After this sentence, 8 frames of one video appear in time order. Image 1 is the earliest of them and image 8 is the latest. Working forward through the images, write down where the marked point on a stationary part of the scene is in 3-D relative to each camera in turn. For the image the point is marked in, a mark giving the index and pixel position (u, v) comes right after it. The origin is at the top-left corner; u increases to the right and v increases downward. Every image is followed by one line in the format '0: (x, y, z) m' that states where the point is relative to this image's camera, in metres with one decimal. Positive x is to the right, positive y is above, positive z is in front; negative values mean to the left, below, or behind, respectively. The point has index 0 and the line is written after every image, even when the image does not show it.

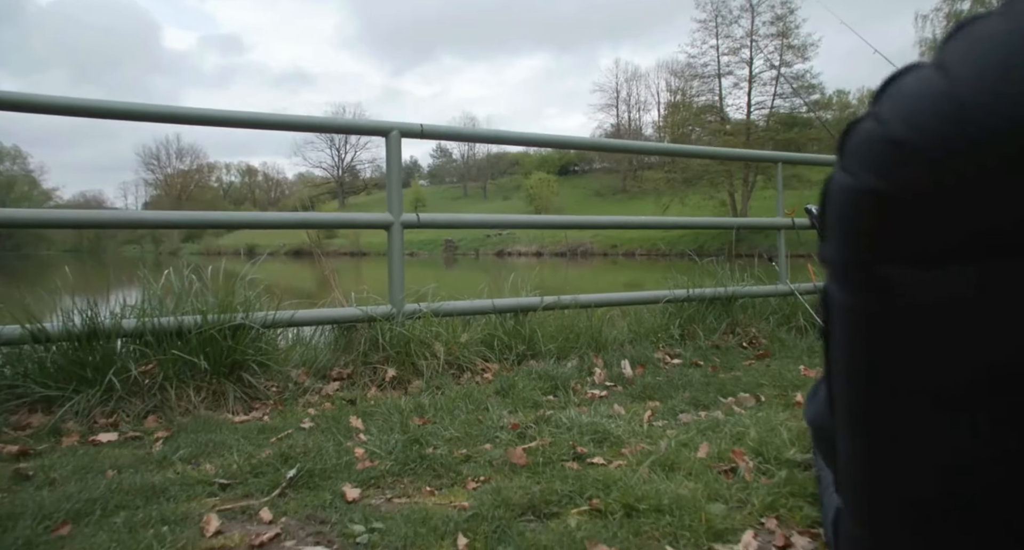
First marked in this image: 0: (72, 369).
0: (-1.7, -0.4, +2.5) m
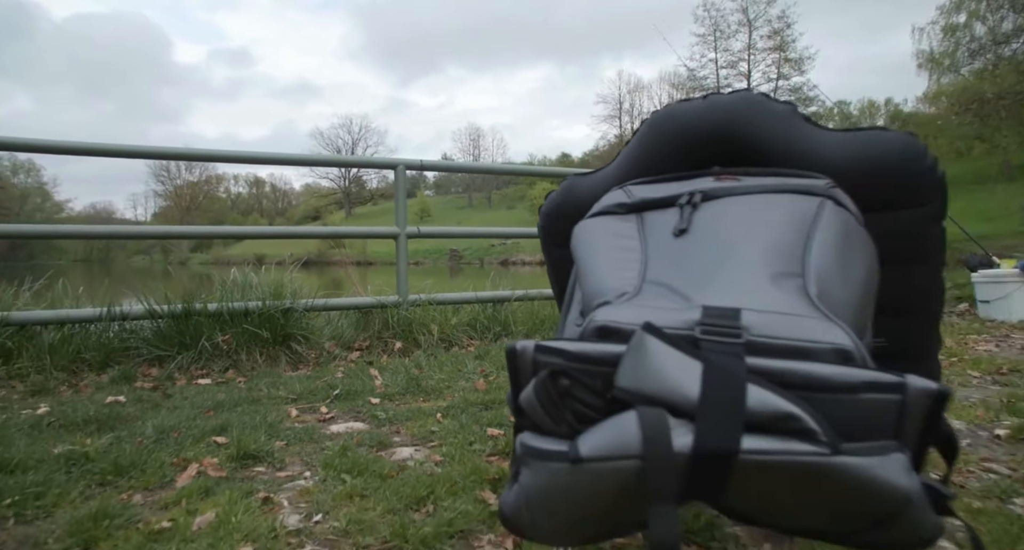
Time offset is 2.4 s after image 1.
0: (-1.8, -0.3, +3.6) m
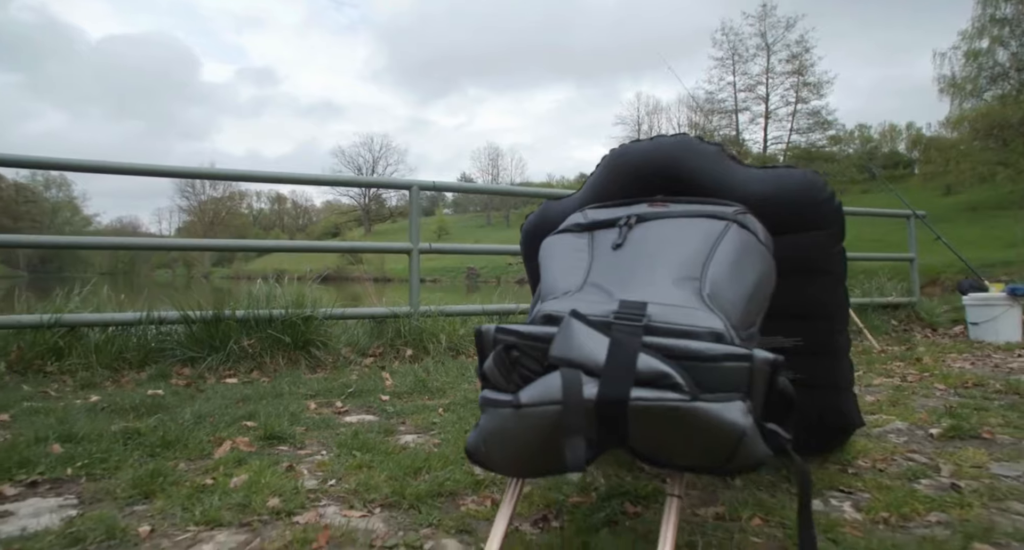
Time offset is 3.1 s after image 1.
0: (-1.8, -0.4, +4.0) m
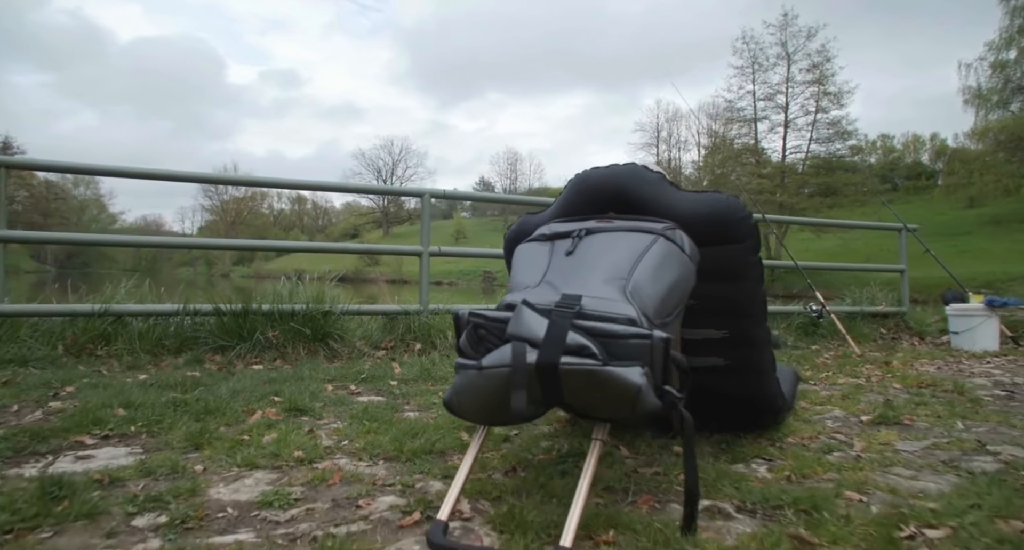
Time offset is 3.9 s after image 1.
0: (-1.9, -0.4, +4.4) m
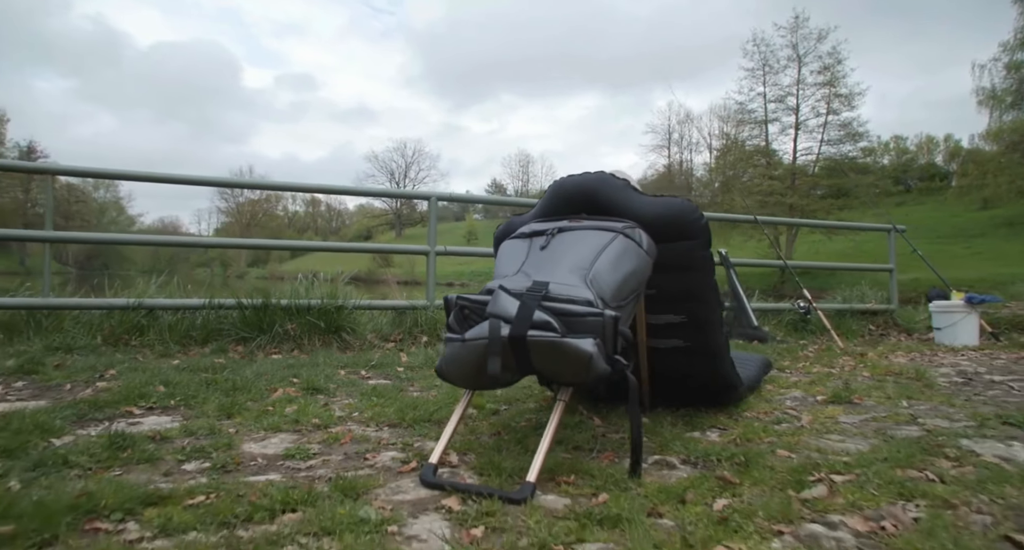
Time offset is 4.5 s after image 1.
0: (-1.9, -0.3, +4.8) m
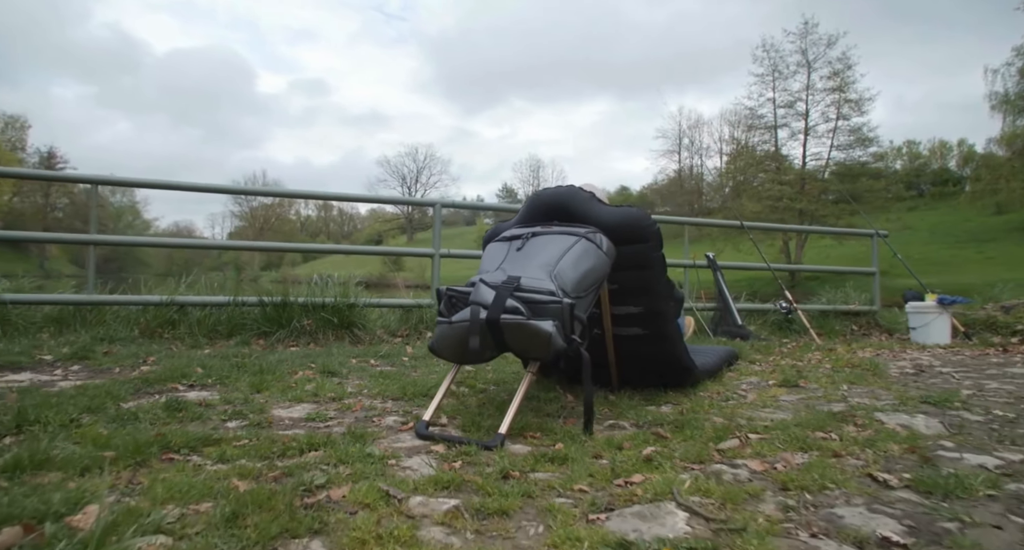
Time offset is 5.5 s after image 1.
0: (-1.9, -0.3, +5.3) m
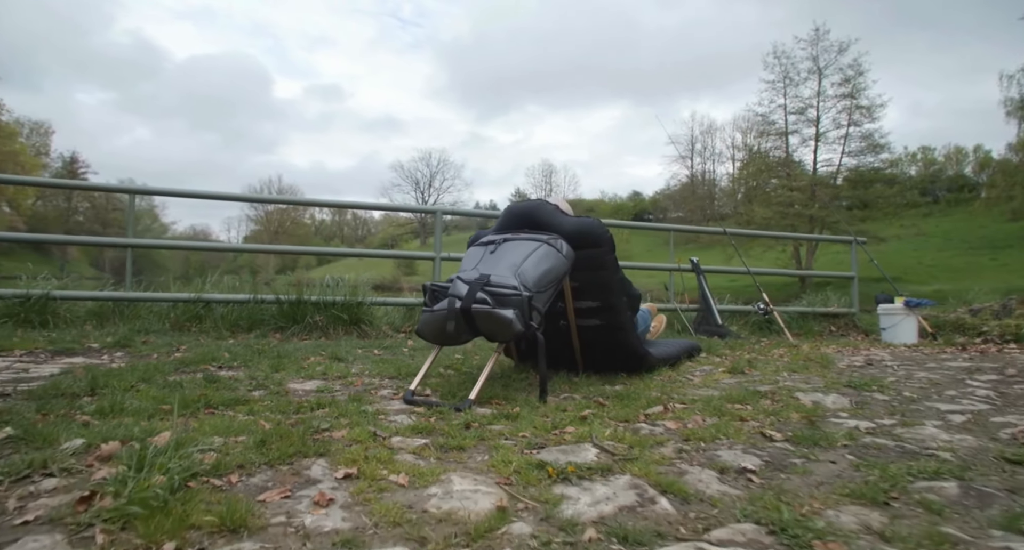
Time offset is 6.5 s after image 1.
0: (-2.0, -0.3, +5.8) m
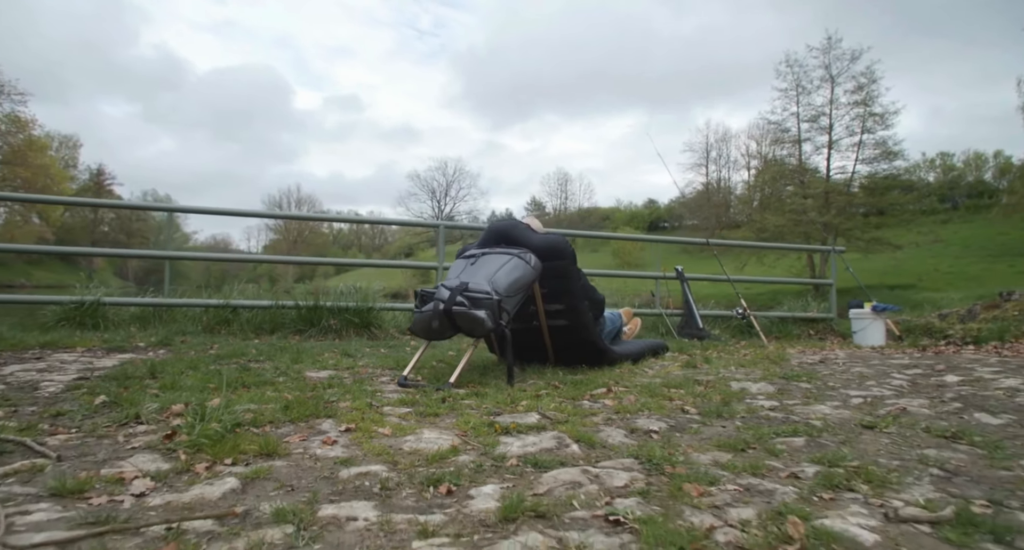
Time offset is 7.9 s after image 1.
0: (-2.0, -0.4, +6.5) m
